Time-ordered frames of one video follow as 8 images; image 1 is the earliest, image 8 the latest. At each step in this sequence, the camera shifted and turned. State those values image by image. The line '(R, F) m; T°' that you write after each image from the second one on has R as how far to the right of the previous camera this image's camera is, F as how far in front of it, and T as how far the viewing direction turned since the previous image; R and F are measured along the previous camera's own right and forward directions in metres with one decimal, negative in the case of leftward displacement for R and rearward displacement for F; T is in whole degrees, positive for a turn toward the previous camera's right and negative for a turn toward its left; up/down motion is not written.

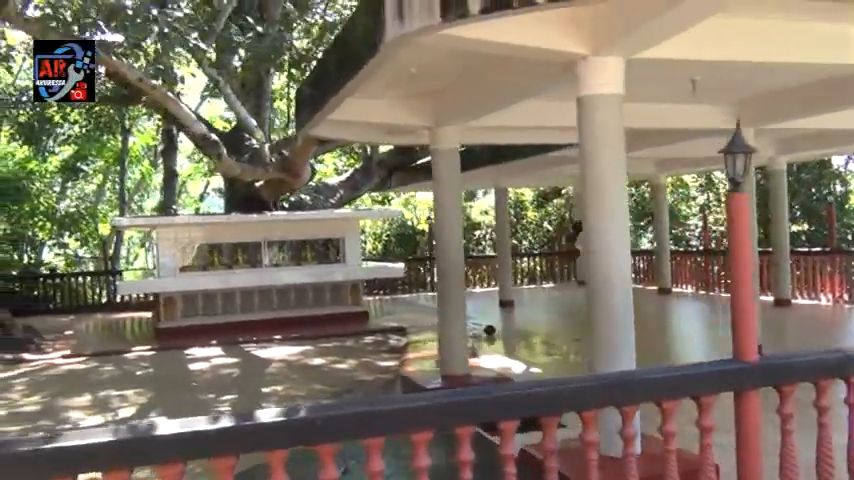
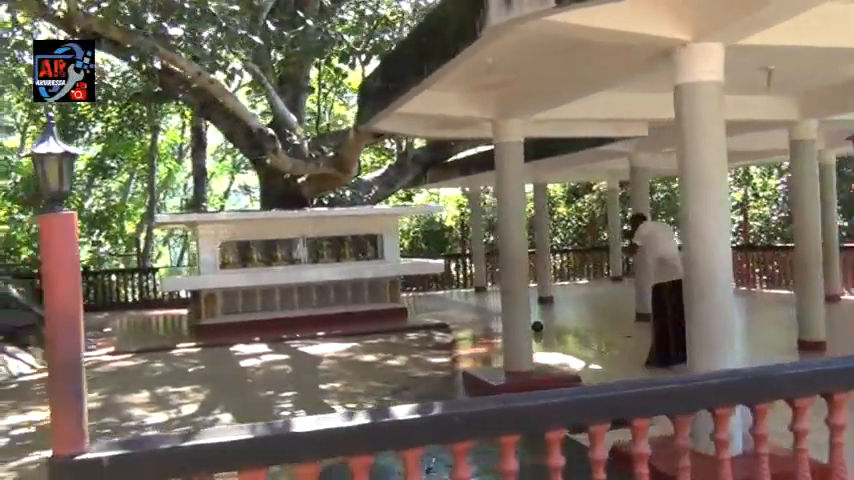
(-0.4, +0.1) m; -1°
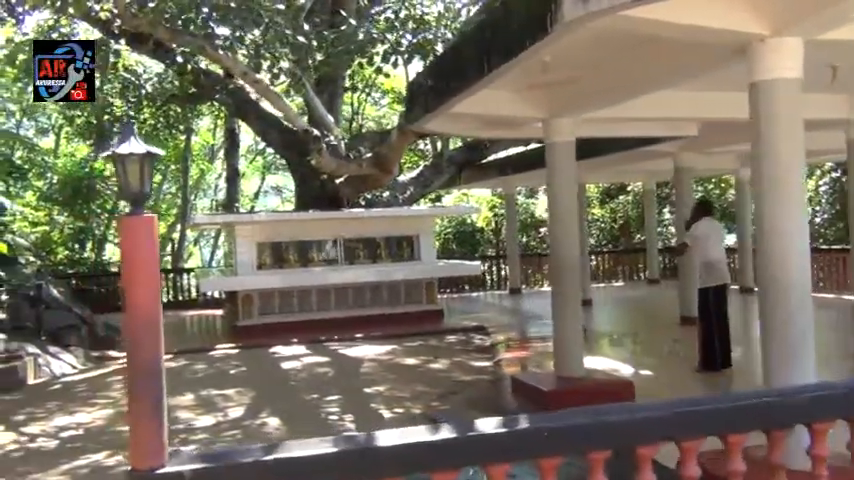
(-0.2, +0.1) m; -2°
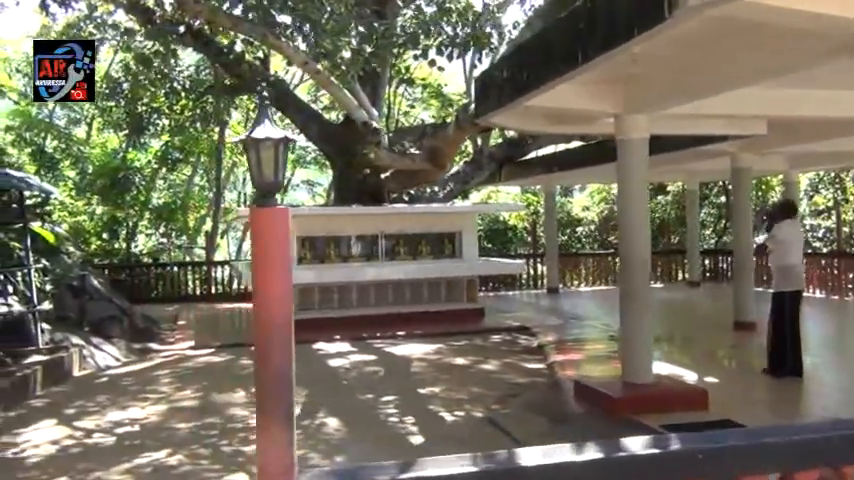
(-0.4, +0.2) m; -1°
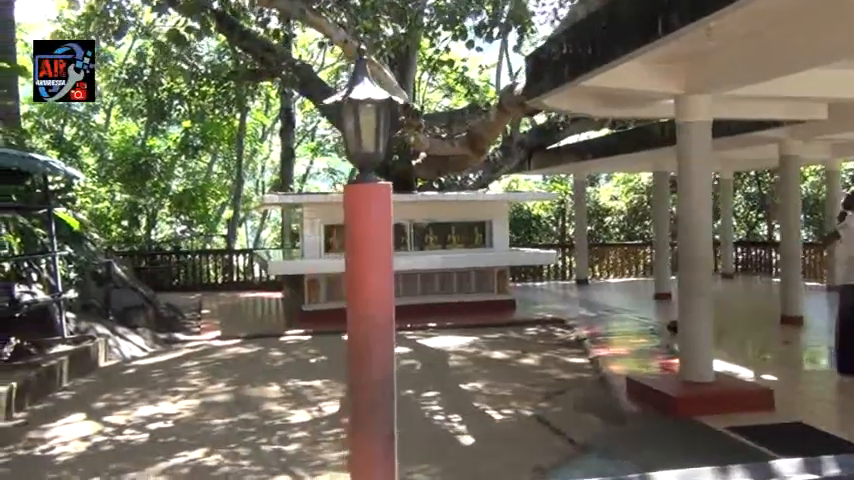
(-0.2, +0.3) m; -1°
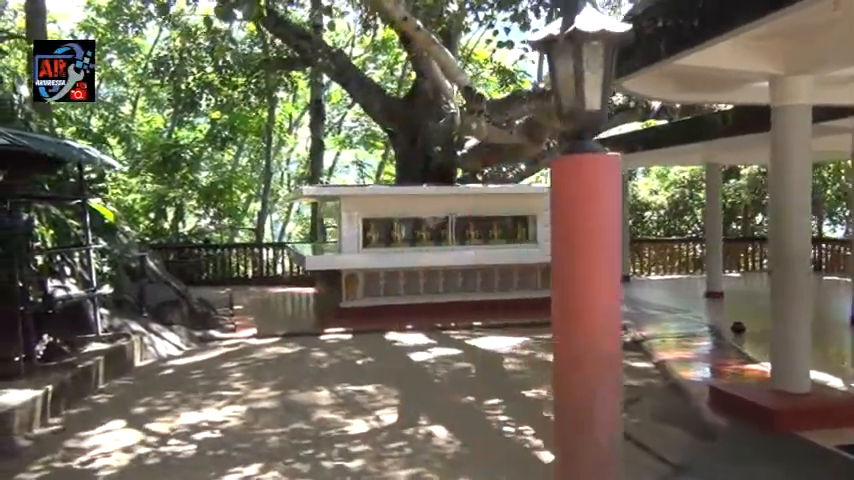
(-0.3, +0.5) m; -1°
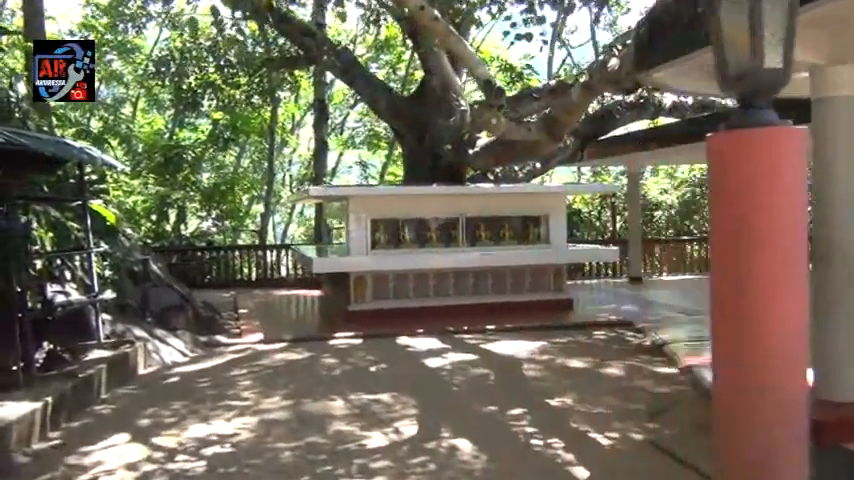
(-0.1, +0.3) m; 0°
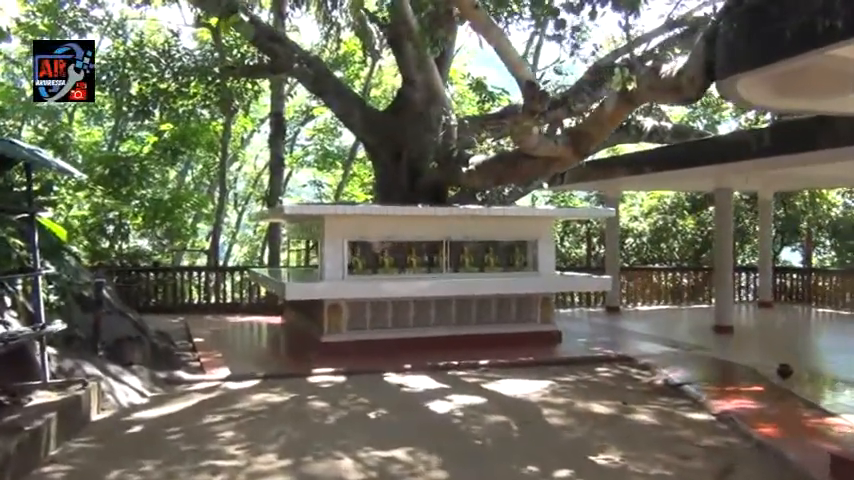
(-0.6, +0.9) m; +5°
